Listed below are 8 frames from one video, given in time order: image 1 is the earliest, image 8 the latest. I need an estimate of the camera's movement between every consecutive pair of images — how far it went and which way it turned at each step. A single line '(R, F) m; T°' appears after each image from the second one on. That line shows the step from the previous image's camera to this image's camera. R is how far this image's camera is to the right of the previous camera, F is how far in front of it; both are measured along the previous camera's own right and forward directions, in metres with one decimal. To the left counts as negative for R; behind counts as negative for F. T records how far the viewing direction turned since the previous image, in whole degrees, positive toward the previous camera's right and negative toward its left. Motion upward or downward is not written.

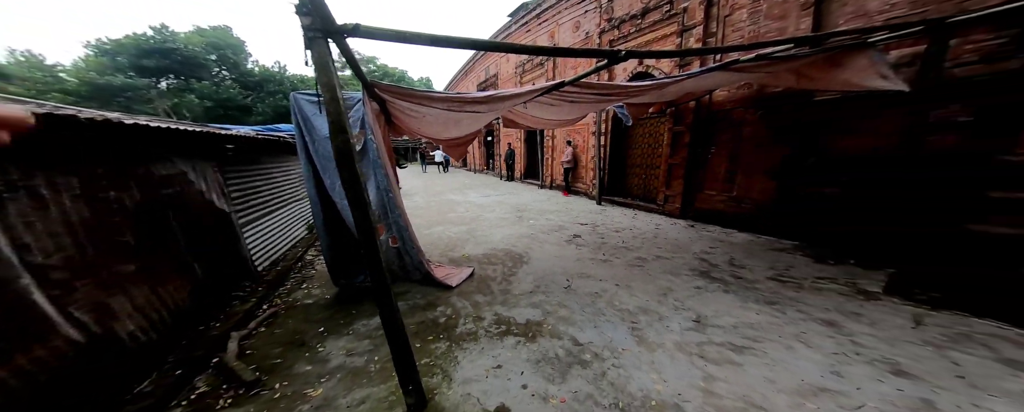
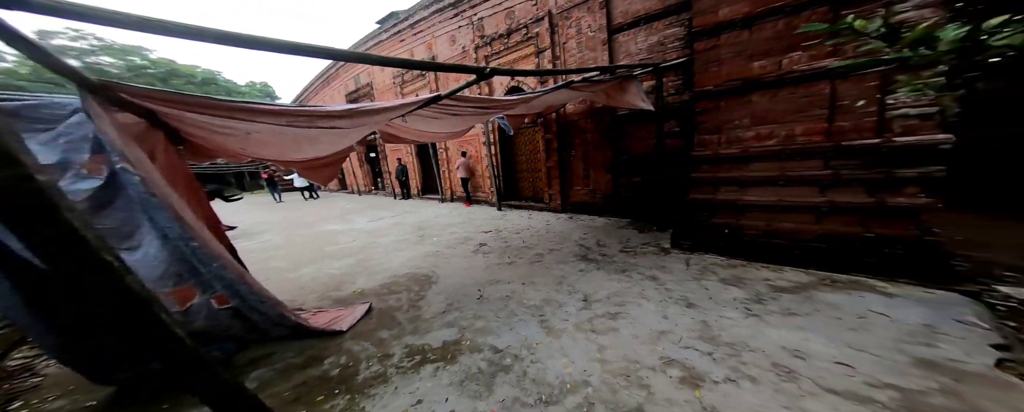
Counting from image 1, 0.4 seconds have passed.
(+0.2, -0.1) m; +16°
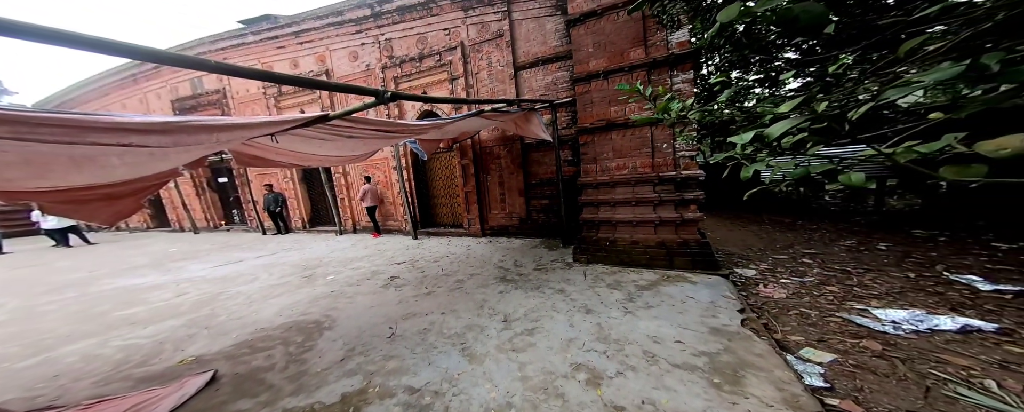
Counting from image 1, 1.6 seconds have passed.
(-0.1, 0.0) m; +20°
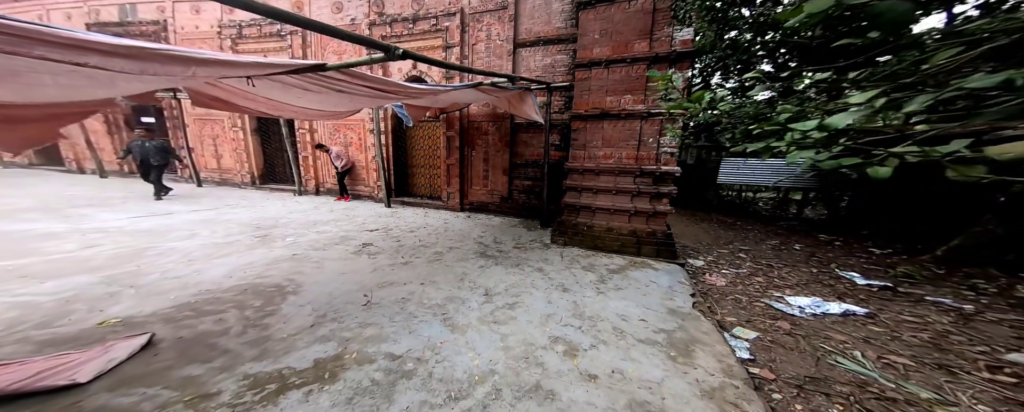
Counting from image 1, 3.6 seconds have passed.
(-0.2, 0.0) m; +8°
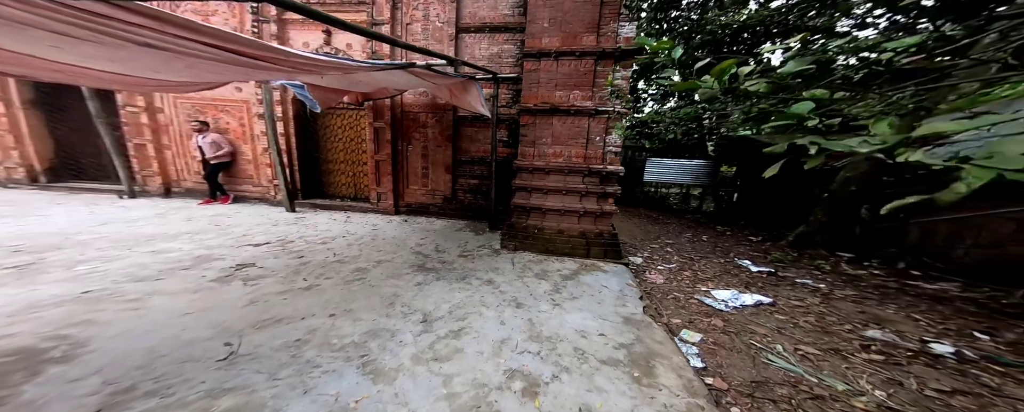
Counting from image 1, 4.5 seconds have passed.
(-0.1, +0.4) m; +13°
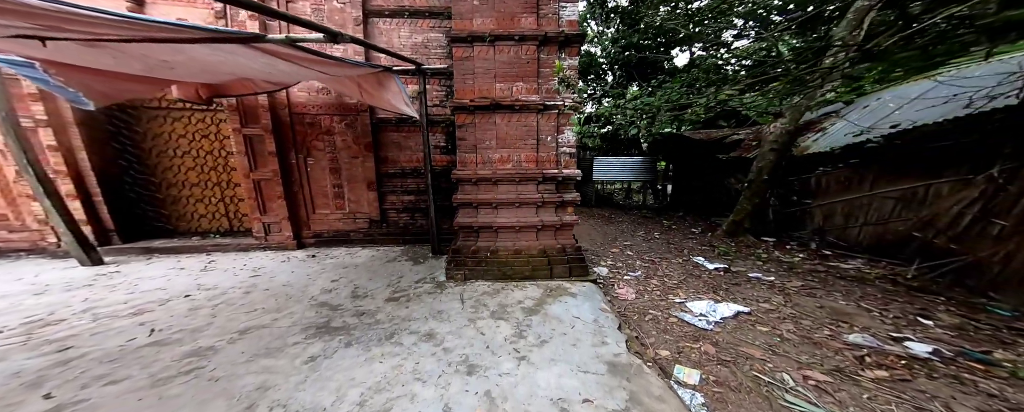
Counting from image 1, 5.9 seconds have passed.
(+0.1, +0.7) m; +11°
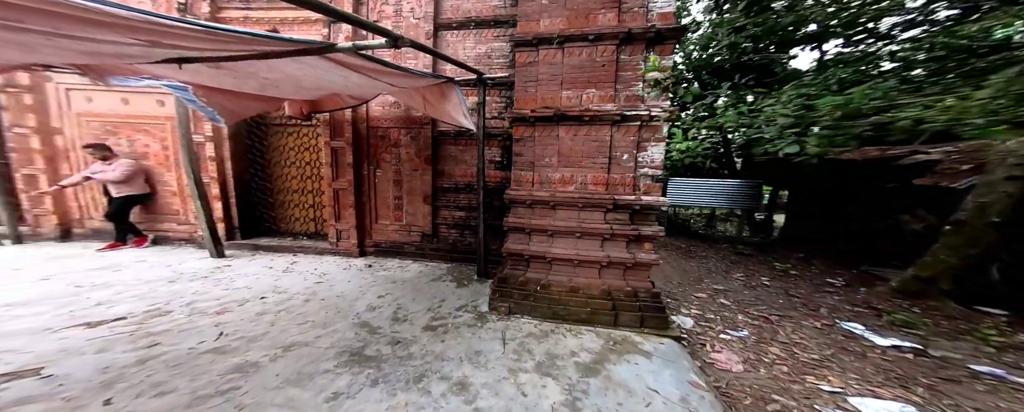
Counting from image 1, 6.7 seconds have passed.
(0.0, +0.4) m; -14°
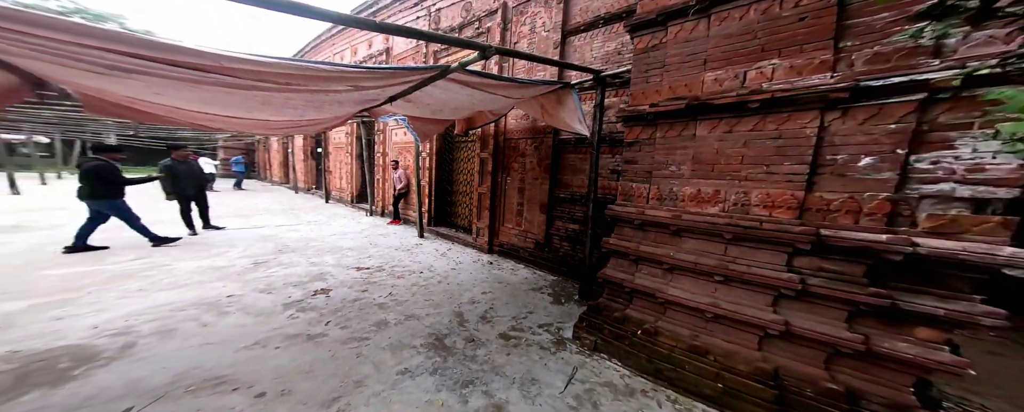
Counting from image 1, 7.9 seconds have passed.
(+0.7, +0.4) m; -35°
